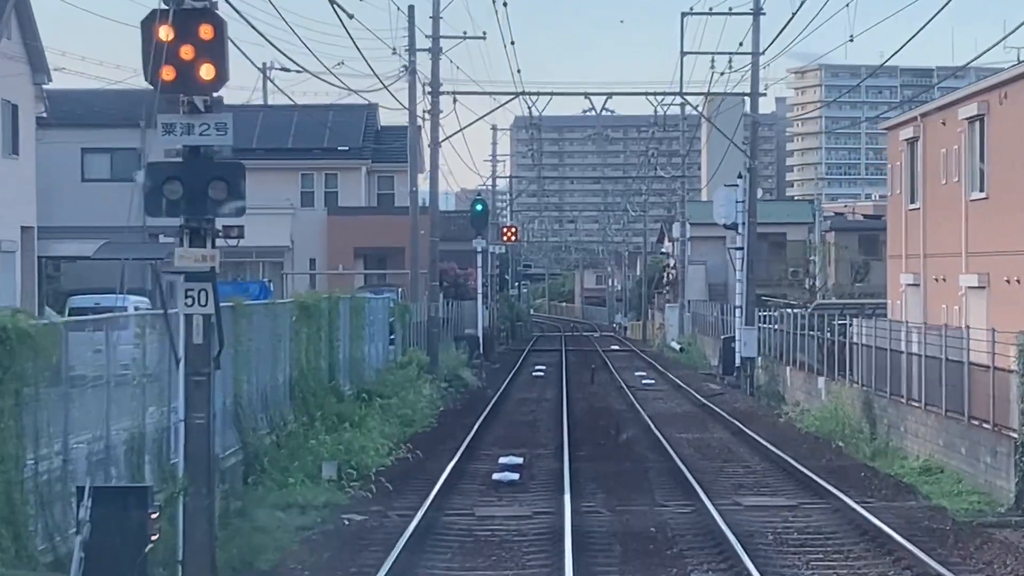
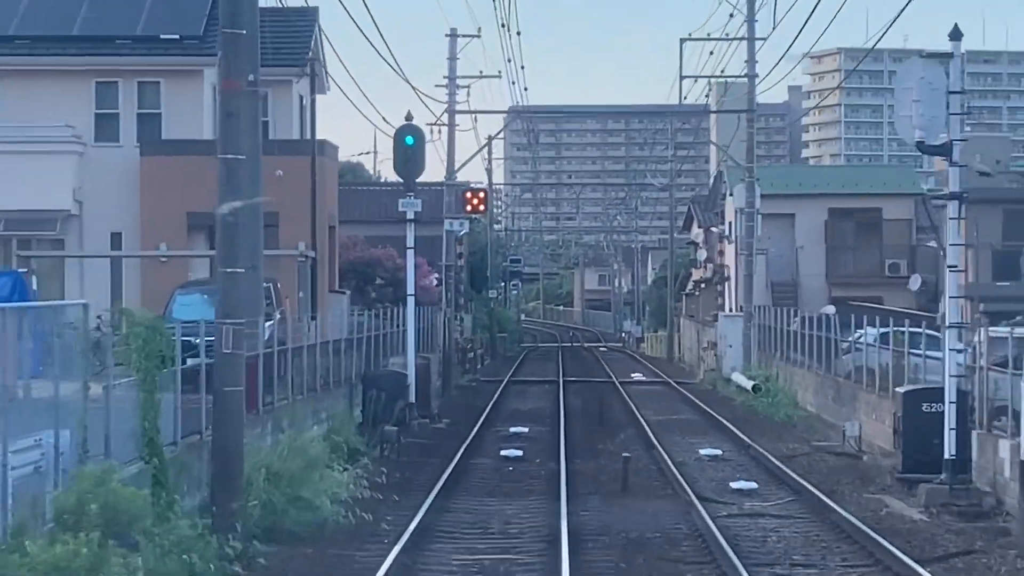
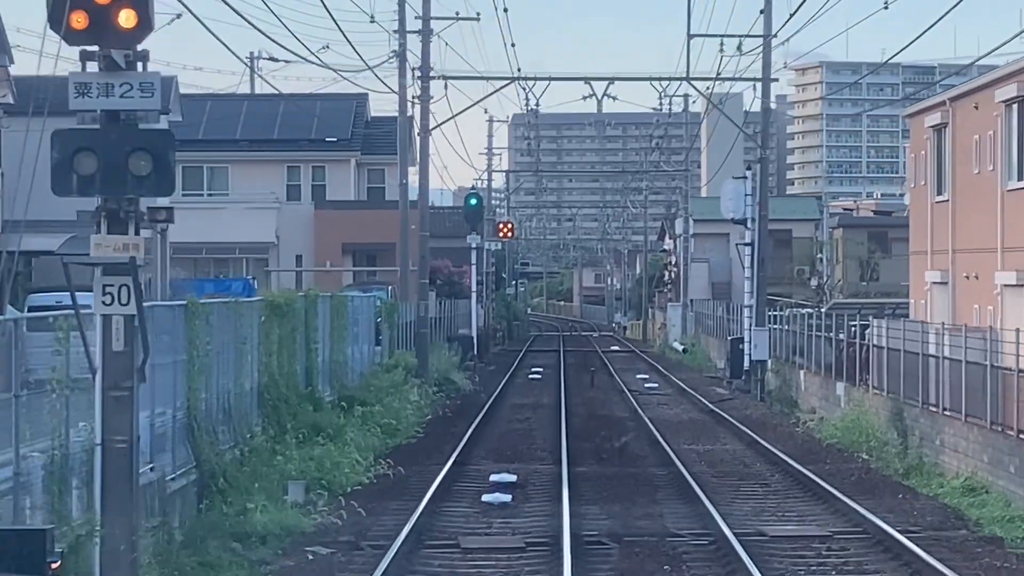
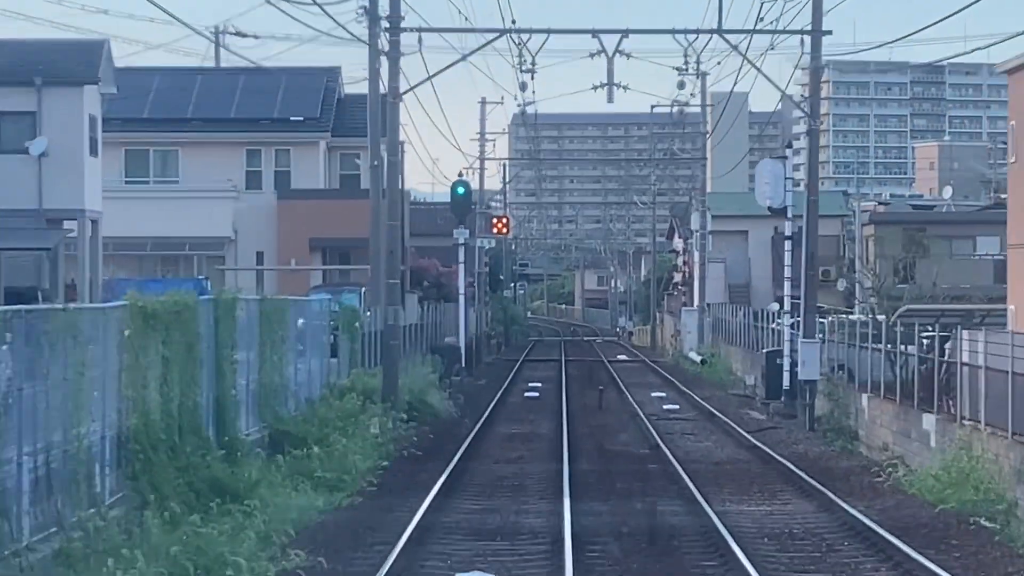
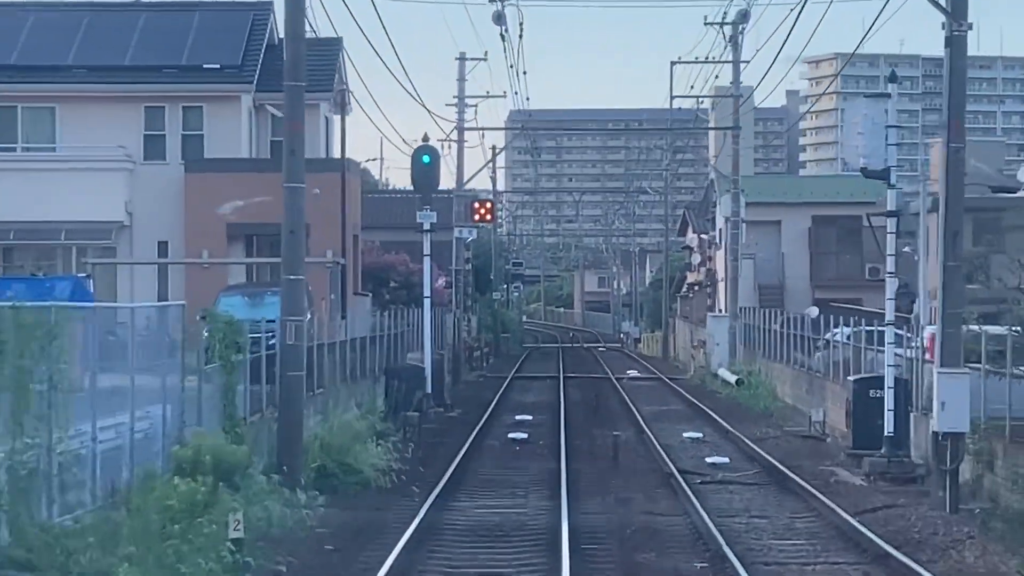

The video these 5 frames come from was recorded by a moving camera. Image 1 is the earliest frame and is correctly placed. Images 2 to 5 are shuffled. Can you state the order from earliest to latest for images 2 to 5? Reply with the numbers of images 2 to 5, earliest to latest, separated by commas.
3, 4, 5, 2
